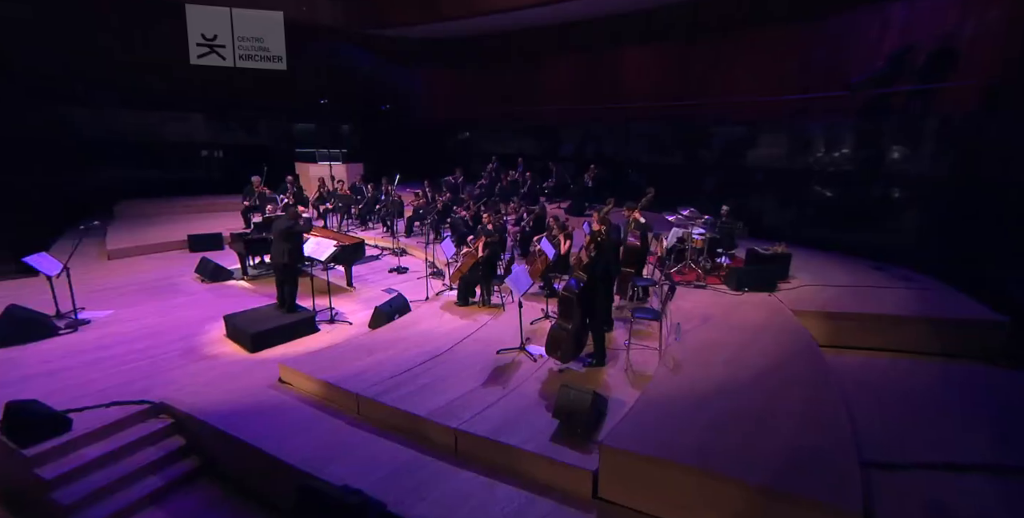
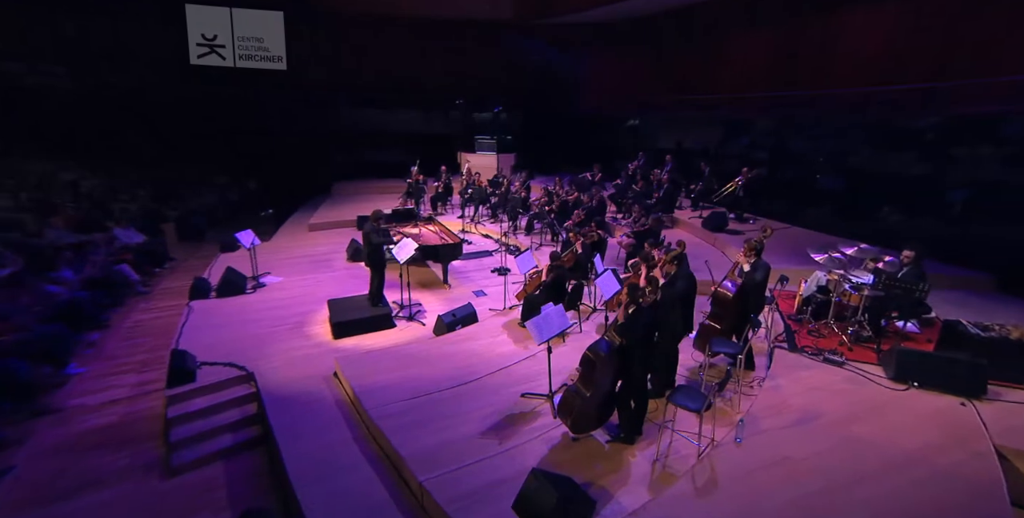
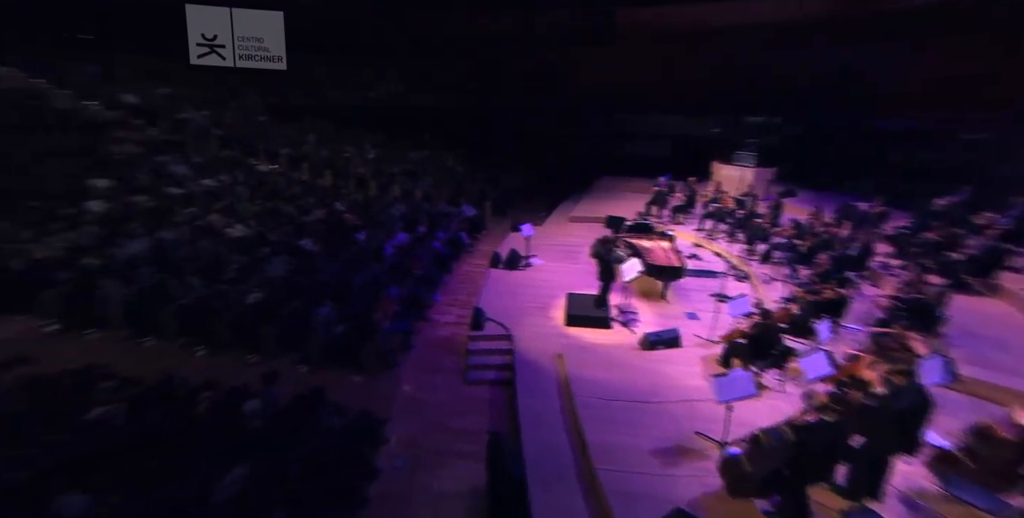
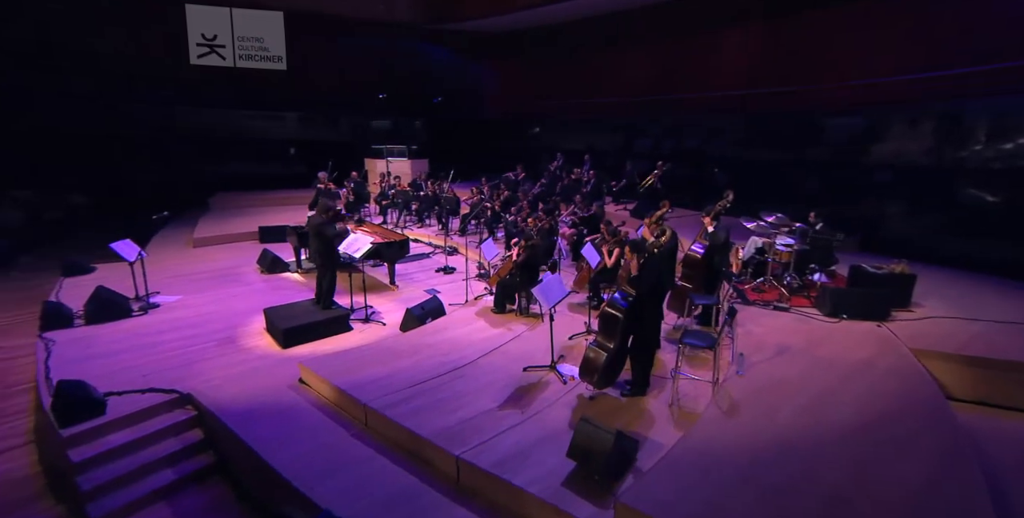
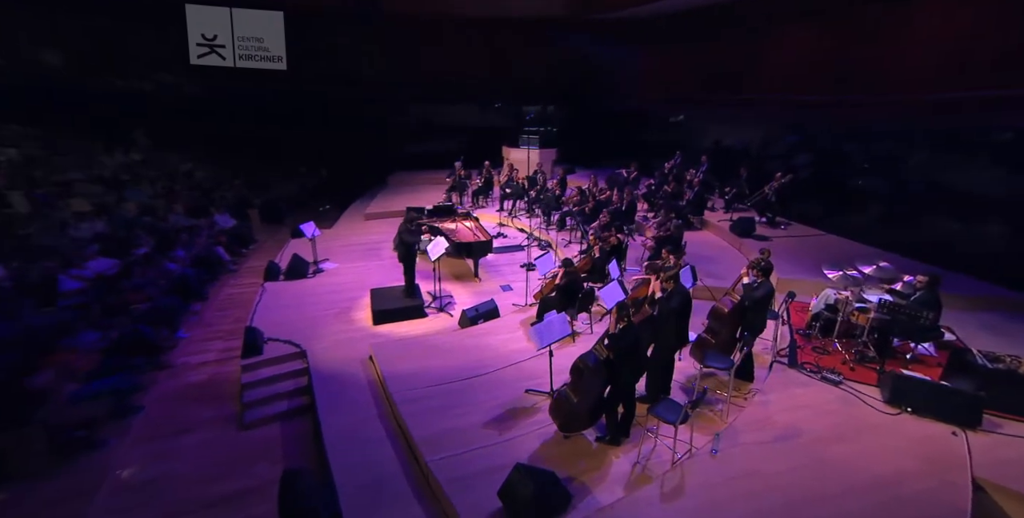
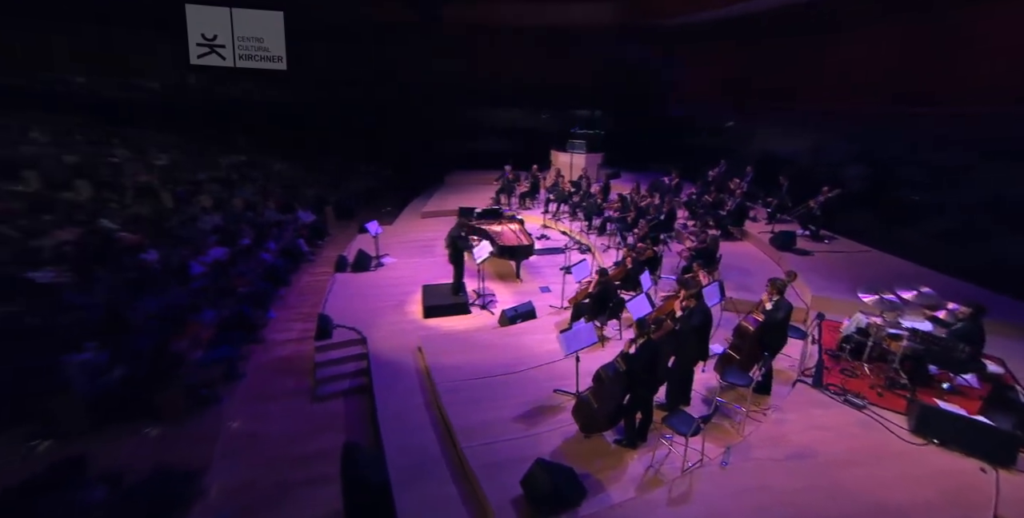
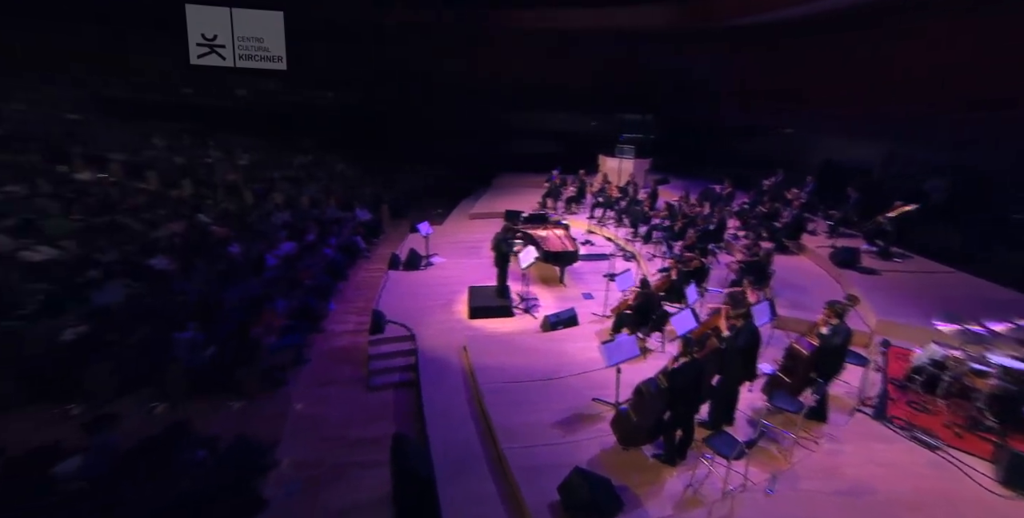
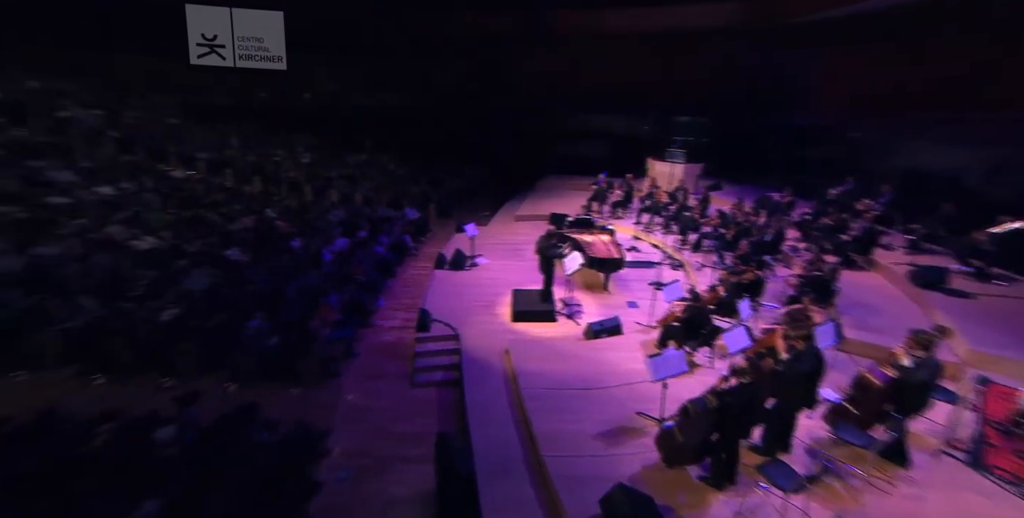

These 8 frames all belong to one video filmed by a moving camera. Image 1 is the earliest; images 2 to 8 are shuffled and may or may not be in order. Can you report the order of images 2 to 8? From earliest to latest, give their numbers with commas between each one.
4, 2, 5, 6, 7, 8, 3
